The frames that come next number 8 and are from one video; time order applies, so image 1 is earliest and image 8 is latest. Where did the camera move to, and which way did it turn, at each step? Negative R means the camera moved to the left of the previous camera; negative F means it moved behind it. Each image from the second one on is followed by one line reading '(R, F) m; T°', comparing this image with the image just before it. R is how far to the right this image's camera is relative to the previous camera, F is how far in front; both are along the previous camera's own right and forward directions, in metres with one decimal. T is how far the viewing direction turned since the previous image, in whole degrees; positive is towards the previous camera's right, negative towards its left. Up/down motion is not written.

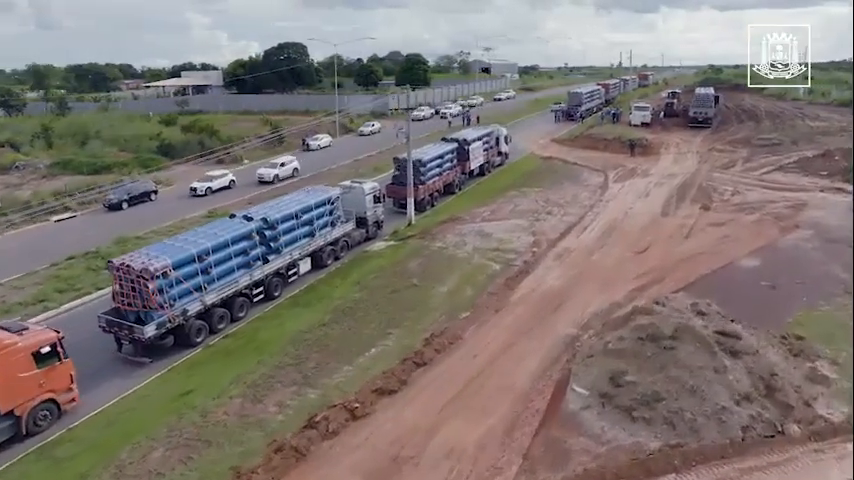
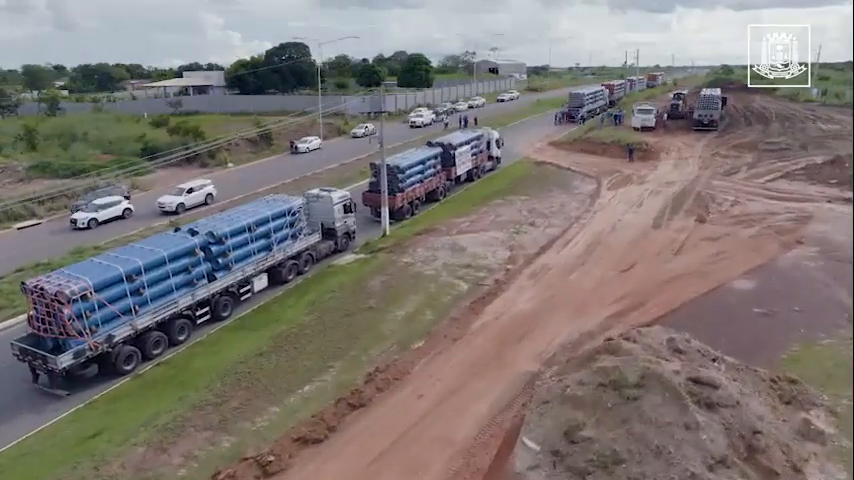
(+1.8, +1.9) m; -1°
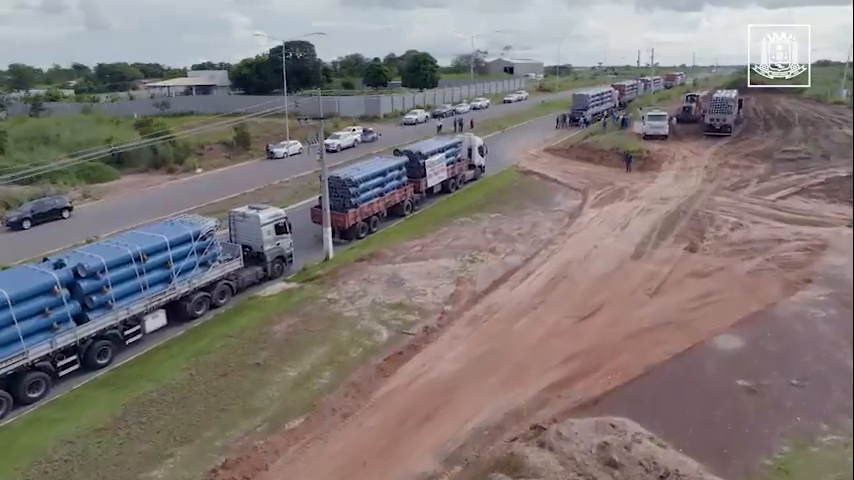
(+3.2, +3.8) m; -2°
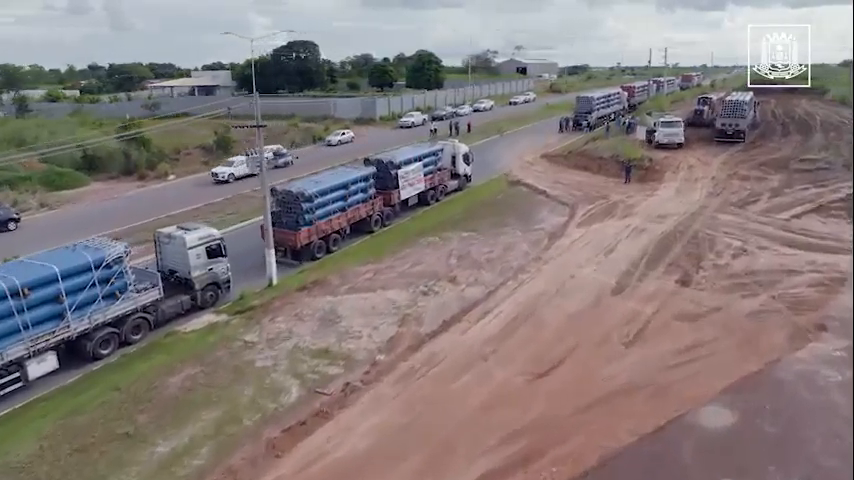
(+2.3, +3.1) m; -2°
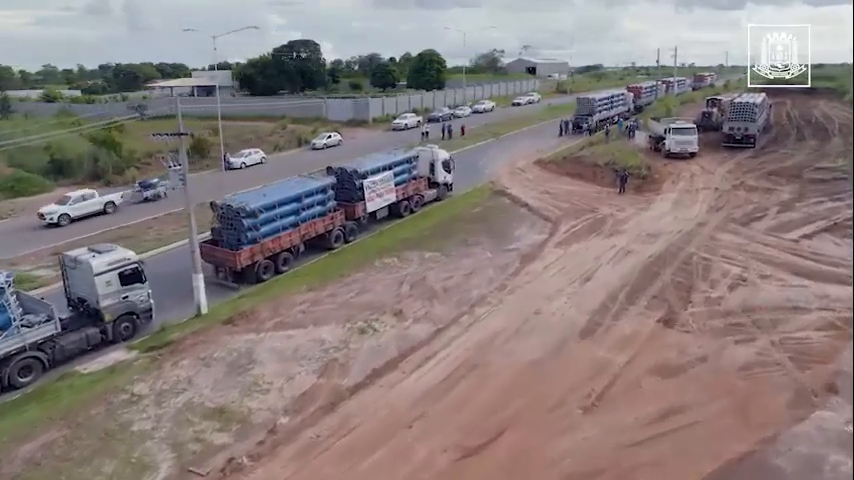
(+2.2, +2.9) m; -1°
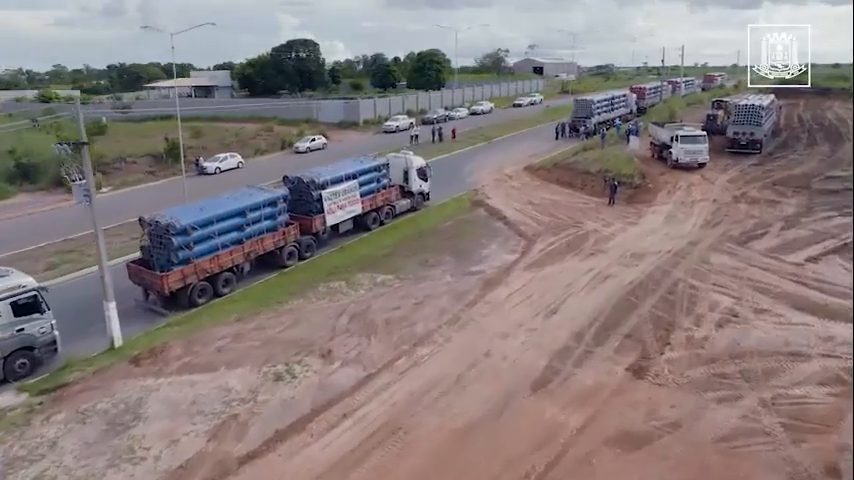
(+2.0, +2.5) m; -1°
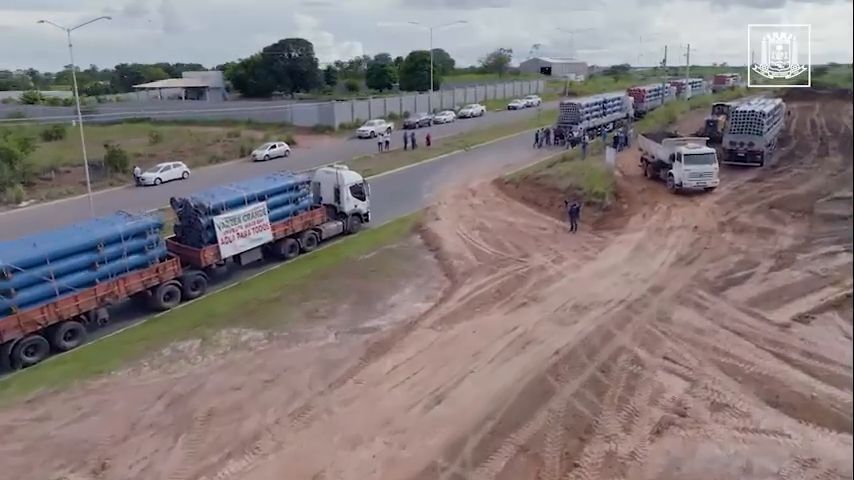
(+3.8, +4.4) m; -1°
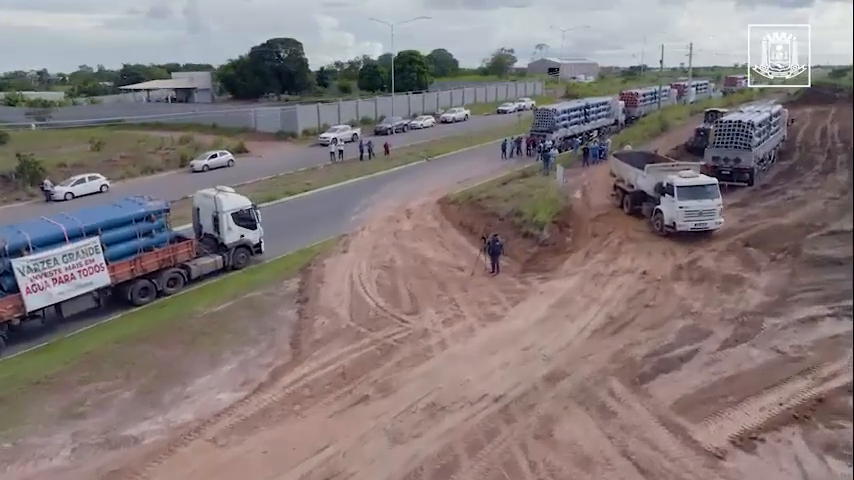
(+4.6, +4.8) m; -2°
